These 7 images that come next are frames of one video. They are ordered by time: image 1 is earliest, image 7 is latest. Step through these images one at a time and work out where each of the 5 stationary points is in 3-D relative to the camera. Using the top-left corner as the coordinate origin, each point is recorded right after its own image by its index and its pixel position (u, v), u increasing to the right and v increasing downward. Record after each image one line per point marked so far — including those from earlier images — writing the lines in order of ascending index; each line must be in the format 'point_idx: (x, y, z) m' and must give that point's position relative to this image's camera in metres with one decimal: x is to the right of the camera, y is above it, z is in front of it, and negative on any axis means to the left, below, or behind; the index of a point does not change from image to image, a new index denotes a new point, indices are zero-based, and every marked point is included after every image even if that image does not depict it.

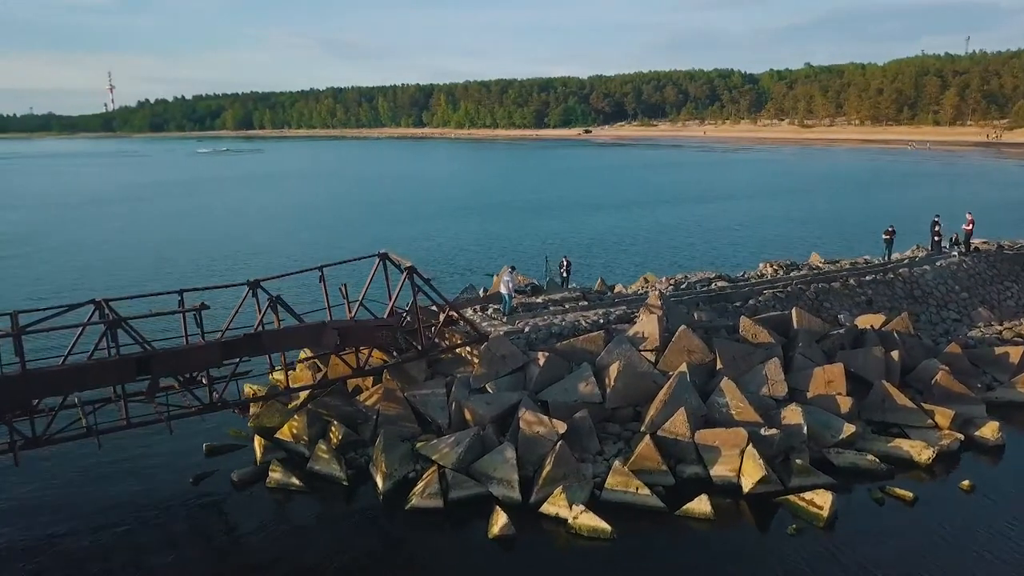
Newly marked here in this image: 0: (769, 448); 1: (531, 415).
0: (+4.9, -3.1, +15.5) m
1: (+0.3, -2.4, +15.6) m
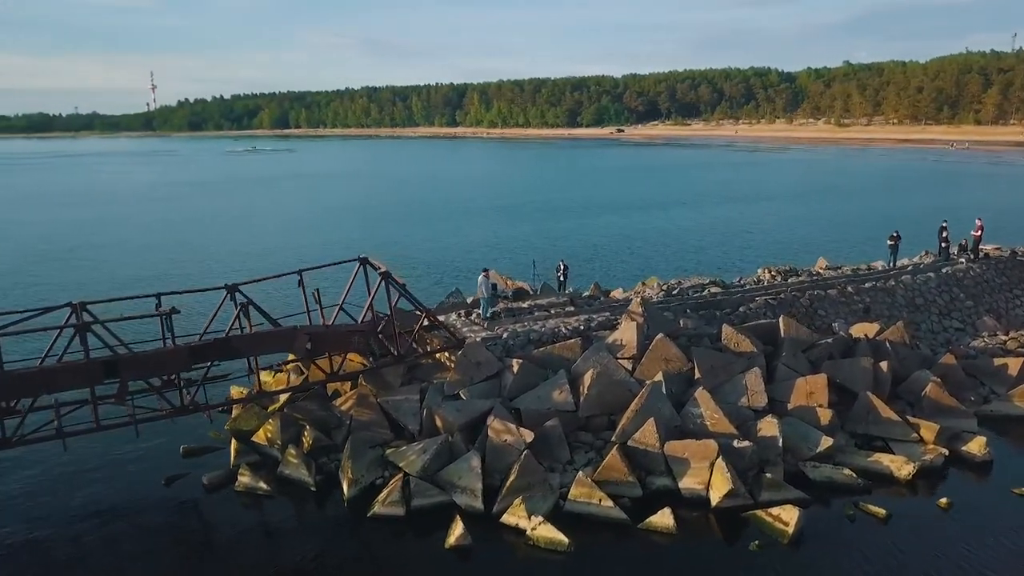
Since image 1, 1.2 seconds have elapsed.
0: (+4.3, -3.2, +15.2) m
1: (-0.3, -2.6, +15.5) m
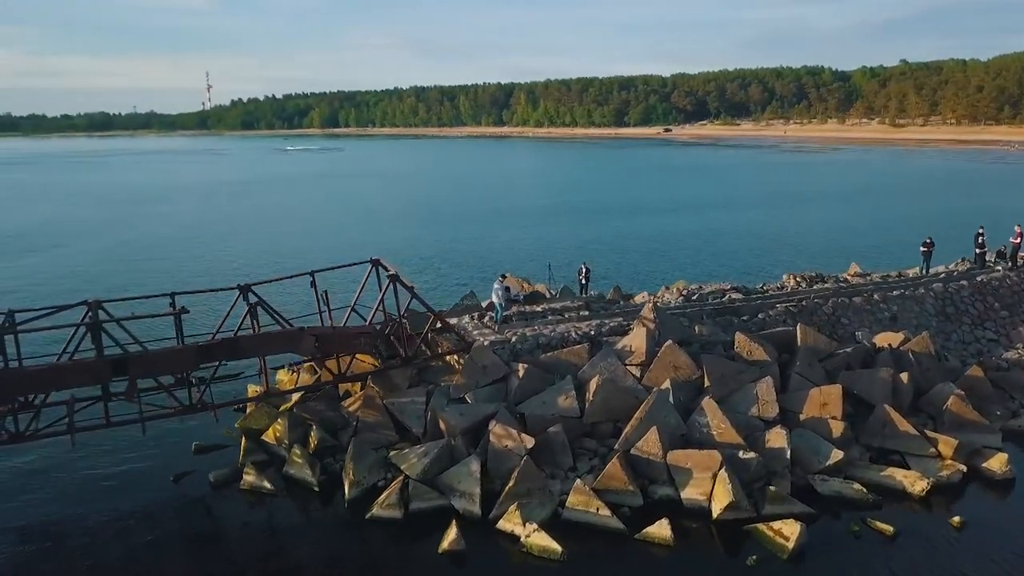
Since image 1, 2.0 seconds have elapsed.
0: (+4.3, -3.4, +14.8) m
1: (-0.2, -2.7, +15.4) m
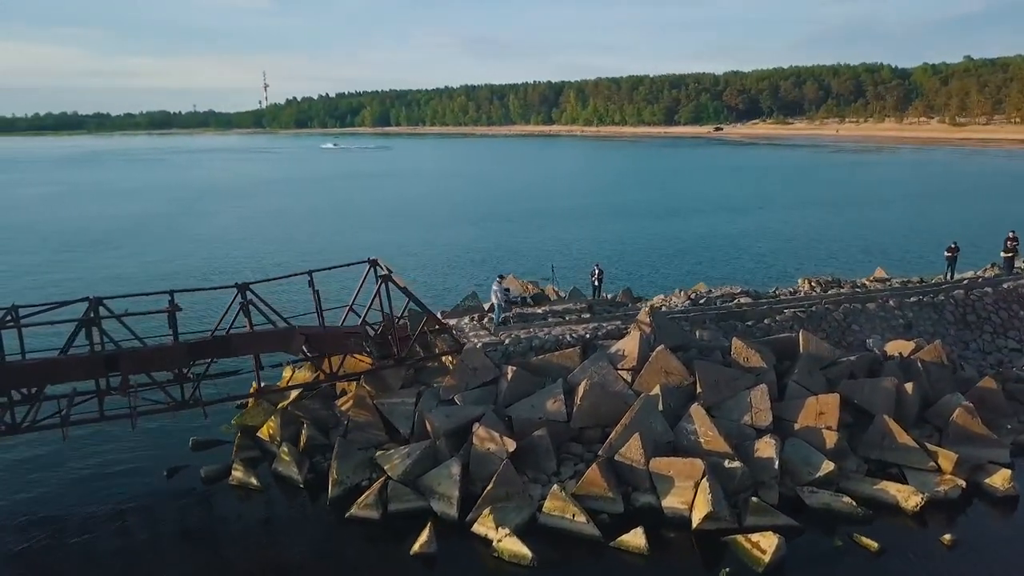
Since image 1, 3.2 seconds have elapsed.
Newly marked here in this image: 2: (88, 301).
0: (+3.9, -3.5, +14.5) m
1: (-0.5, -2.7, +15.4) m
2: (-8.6, -0.2, +16.4) m
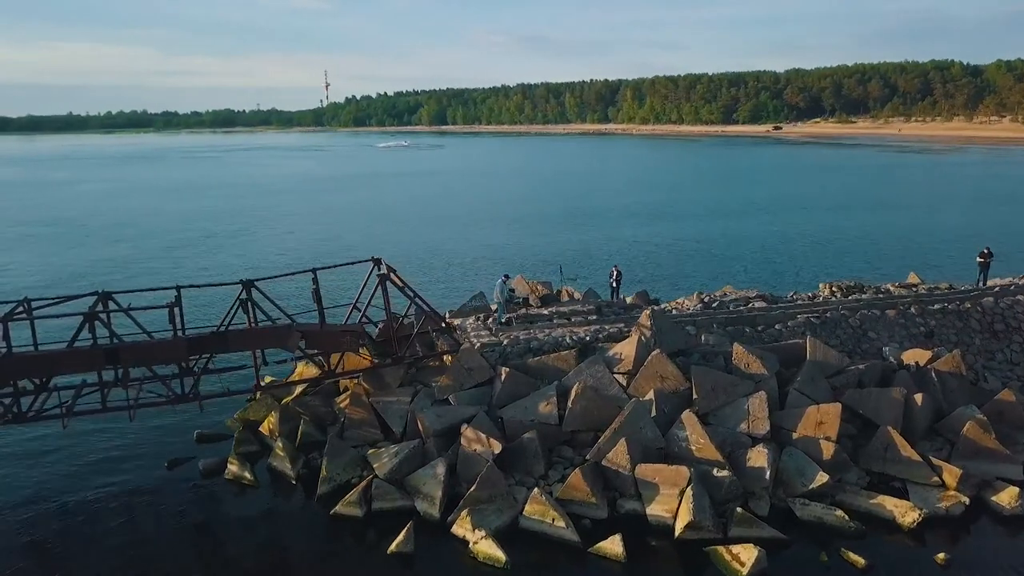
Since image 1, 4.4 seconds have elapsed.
0: (+3.6, -3.6, +14.2) m
1: (-0.8, -2.7, +15.3) m
2: (-8.7, -0.1, +16.9) m
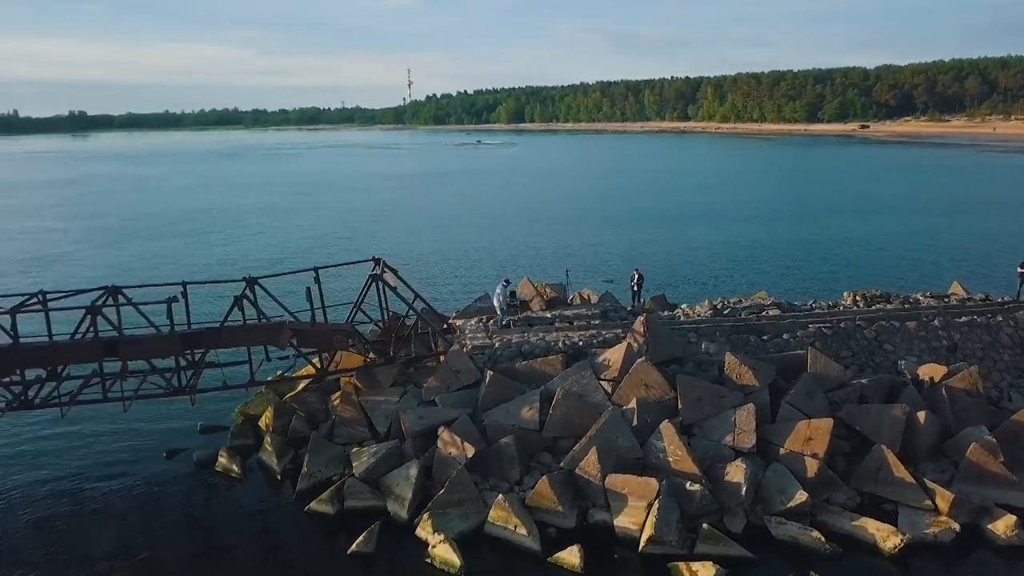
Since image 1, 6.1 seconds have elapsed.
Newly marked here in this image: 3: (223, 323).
0: (+3.0, -3.7, +13.8) m
1: (-1.2, -2.8, +15.3) m
2: (-8.9, 0.0, +17.6) m
3: (-6.1, -0.8, +17.2) m
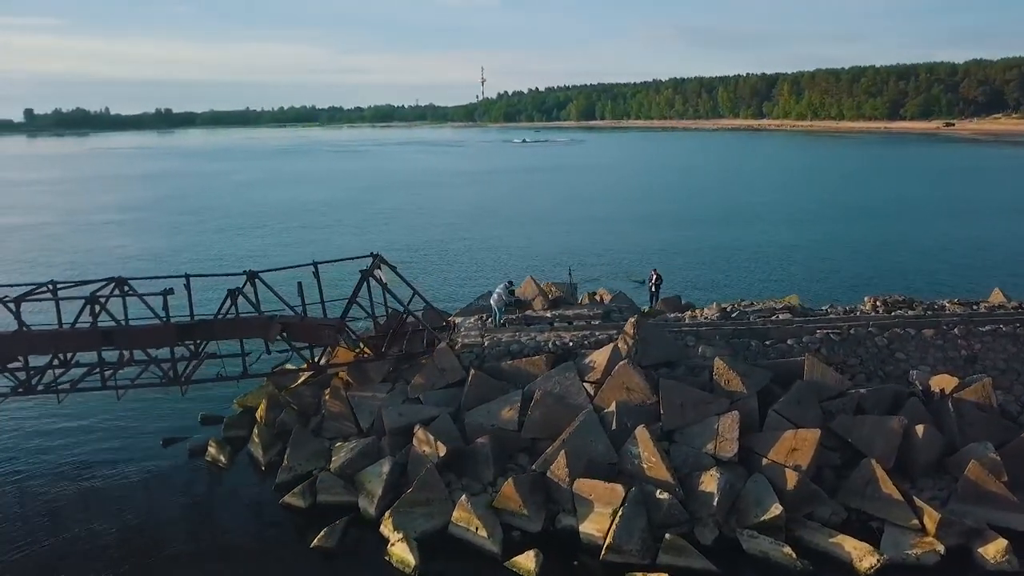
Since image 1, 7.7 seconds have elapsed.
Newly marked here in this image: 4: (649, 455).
0: (+2.4, -3.7, +13.3) m
1: (-1.7, -2.7, +15.2) m
2: (-9.0, +0.2, +18.1) m
3: (-6.3, -0.6, +17.5) m
4: (+2.3, -2.9, +14.0) m
